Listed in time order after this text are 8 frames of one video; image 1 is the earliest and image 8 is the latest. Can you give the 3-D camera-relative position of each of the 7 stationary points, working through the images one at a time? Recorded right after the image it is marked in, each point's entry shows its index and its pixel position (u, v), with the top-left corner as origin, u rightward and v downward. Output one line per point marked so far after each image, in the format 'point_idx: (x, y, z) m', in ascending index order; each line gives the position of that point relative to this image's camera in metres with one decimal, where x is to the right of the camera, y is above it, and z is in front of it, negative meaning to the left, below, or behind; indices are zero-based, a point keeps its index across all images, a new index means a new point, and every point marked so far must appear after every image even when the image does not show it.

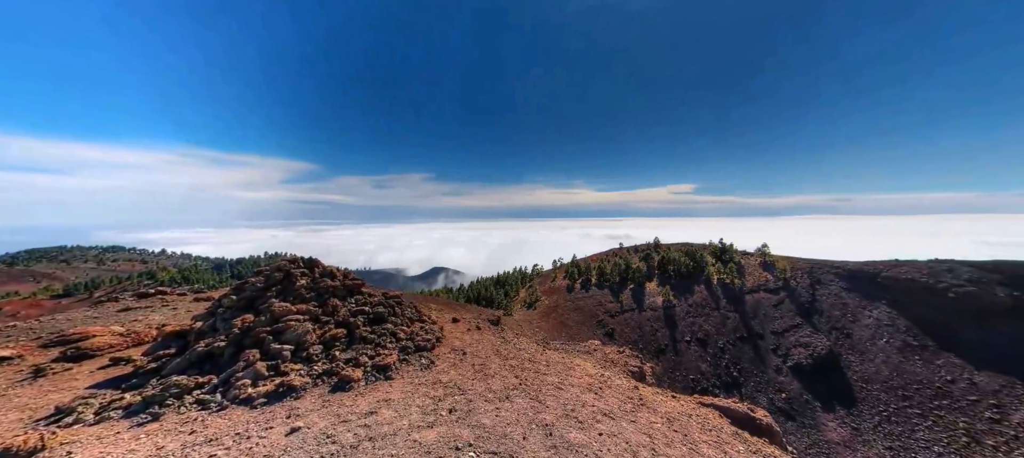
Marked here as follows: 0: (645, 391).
0: (+8.7, -10.5, +18.8) m
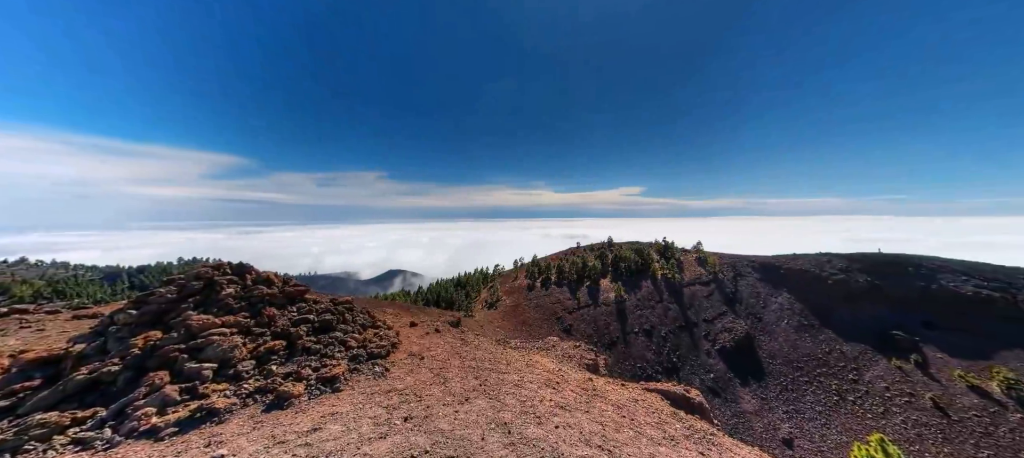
0: (+6.0, -10.5, +19.9) m
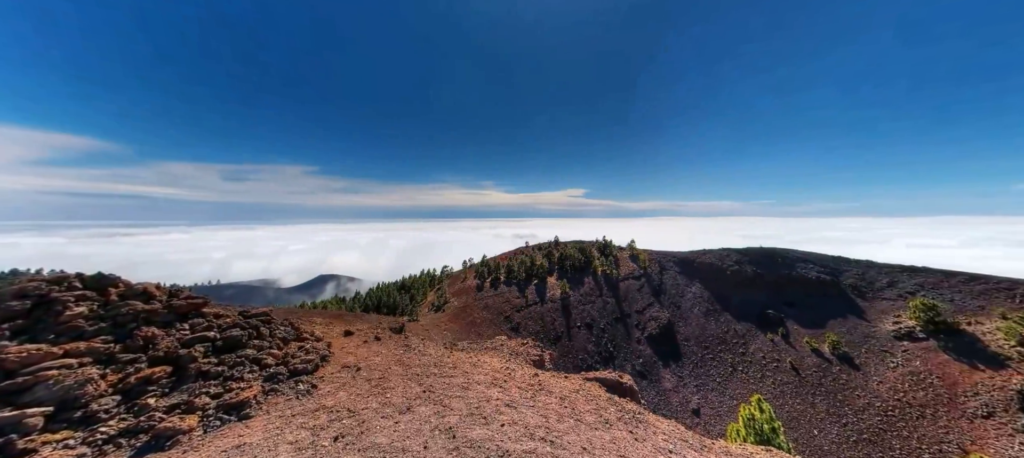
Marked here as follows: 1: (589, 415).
0: (+2.3, -10.5, +20.6) m
1: (+4.1, -9.7, +15.1) m
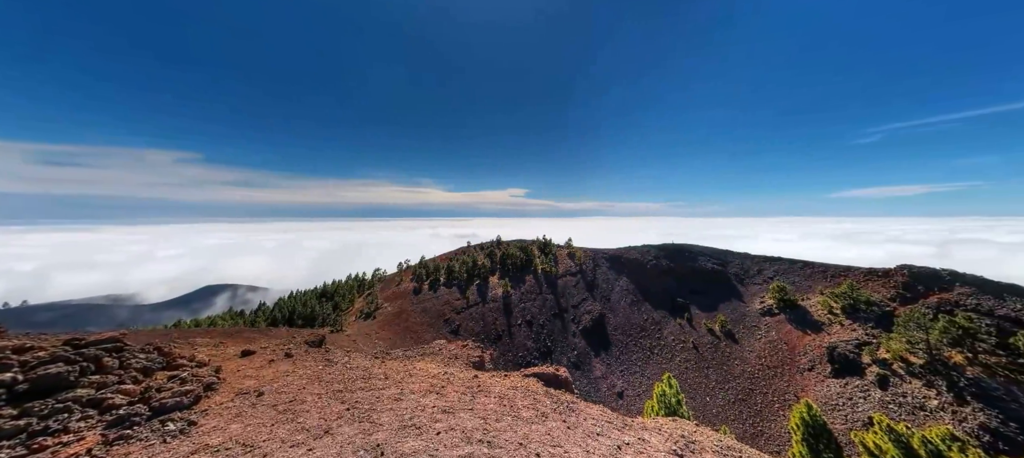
0: (-2.0, -10.4, +20.5) m
1: (+0.9, -9.6, +15.4) m
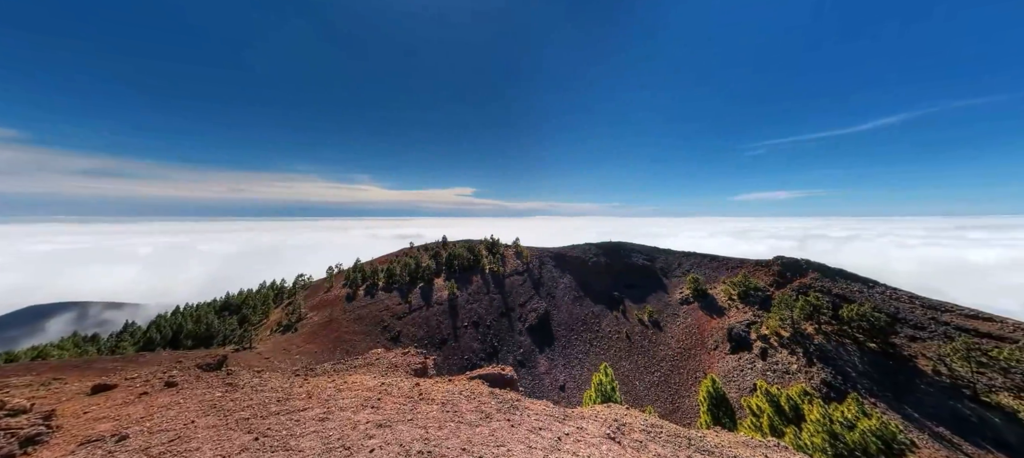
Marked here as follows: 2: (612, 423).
0: (-5.8, -10.4, +19.4) m
1: (-2.1, -9.6, +15.0) m
2: (+5.7, -10.4, +16.0) m
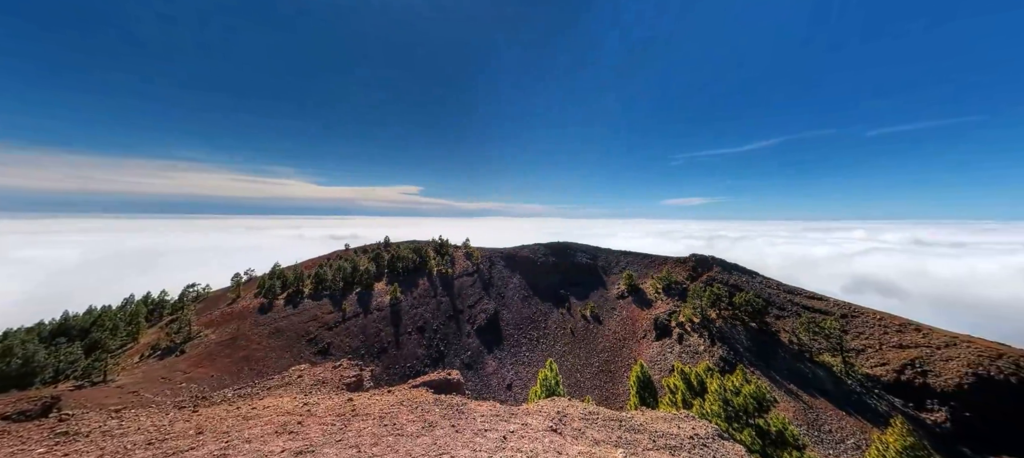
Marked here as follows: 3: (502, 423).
0: (-9.6, -10.5, +17.5) m
1: (-5.1, -9.7, +13.8) m
2: (+2.4, -10.4, +16.2) m
3: (-0.6, -9.9, +14.6) m
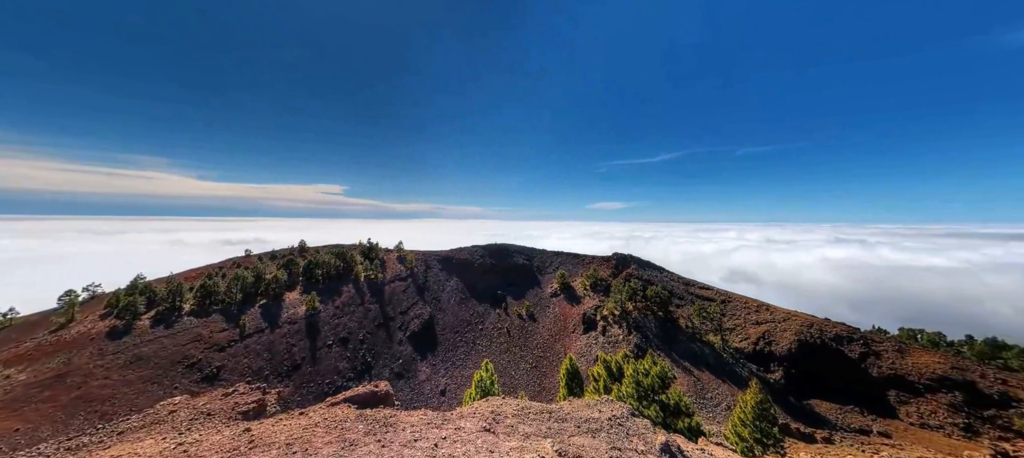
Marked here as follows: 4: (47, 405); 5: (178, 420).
0: (-13.7, -10.6, +15.0) m
1: (-8.5, -9.8, +12.3) m
2: (-1.7, -10.6, +16.3) m
3: (-4.2, -10.1, +14.1) m
4: (-28.9, -11.1, +18.4) m
5: (-20.7, -11.8, +17.8) m
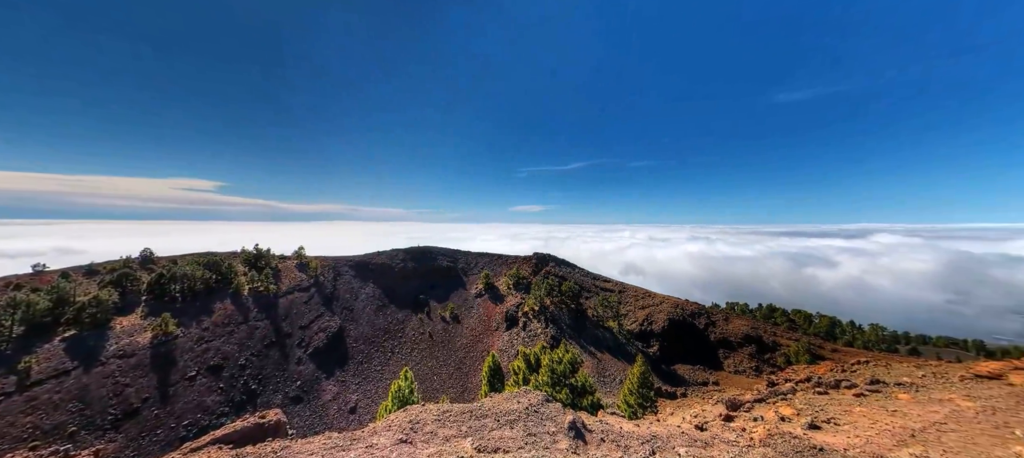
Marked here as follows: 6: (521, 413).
0: (-17.3, -10.9, +11.1) m
1: (-11.6, -10.0, +9.9) m
2: (-6.1, -10.7, +15.5) m
3: (-8.0, -10.2, +12.7) m
4: (-32.9, -11.5, +10.4) m
5: (-24.8, -12.1, +12.0) m
6: (+0.5, -11.3, +17.7) m
